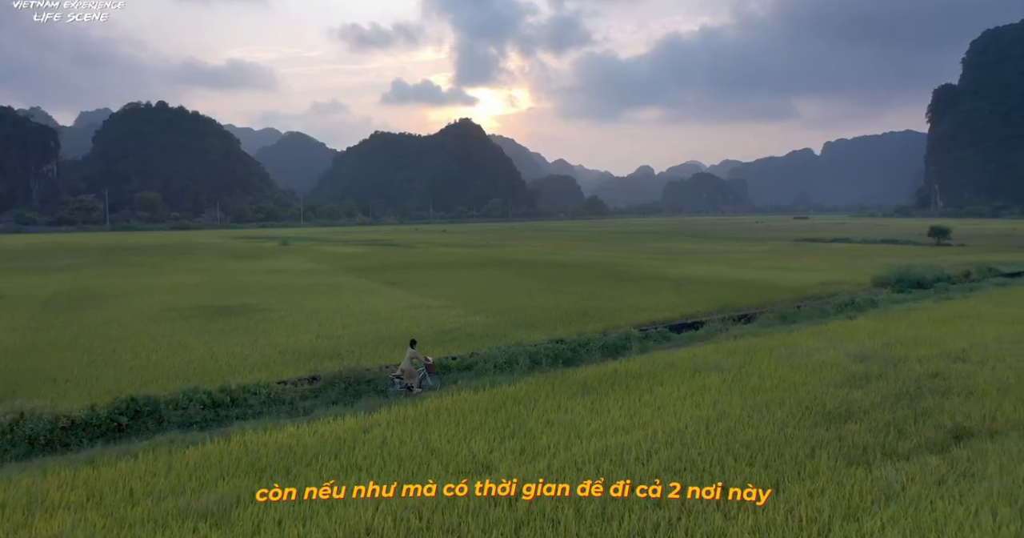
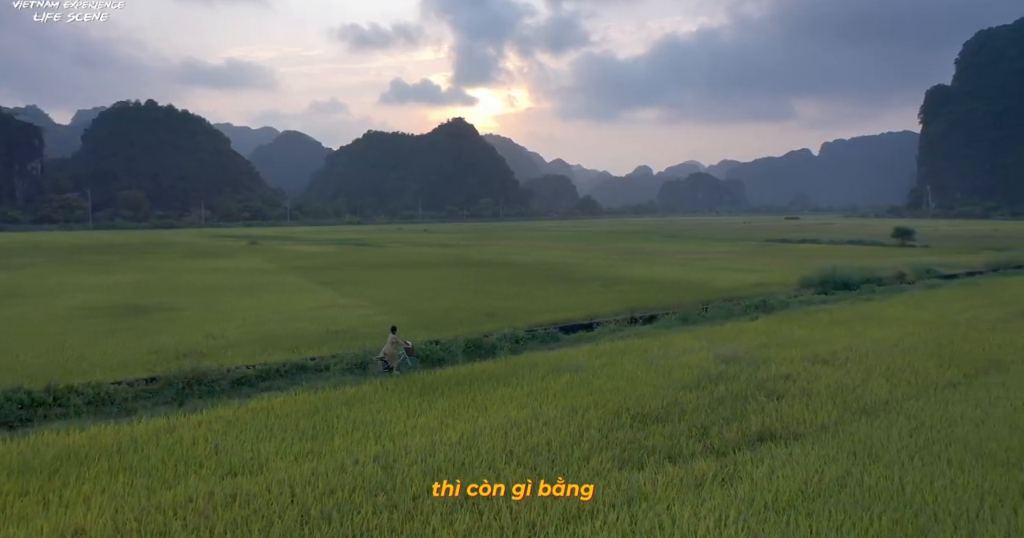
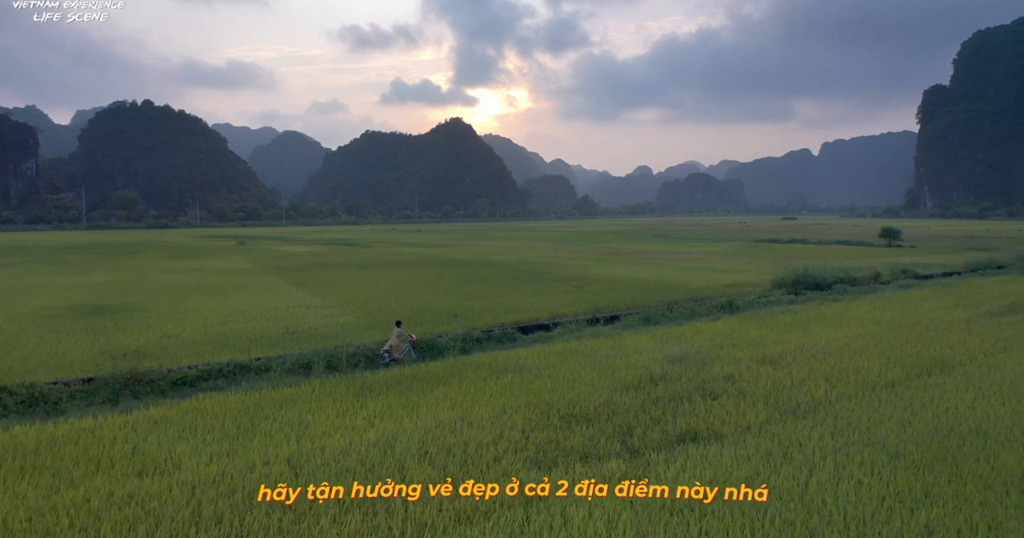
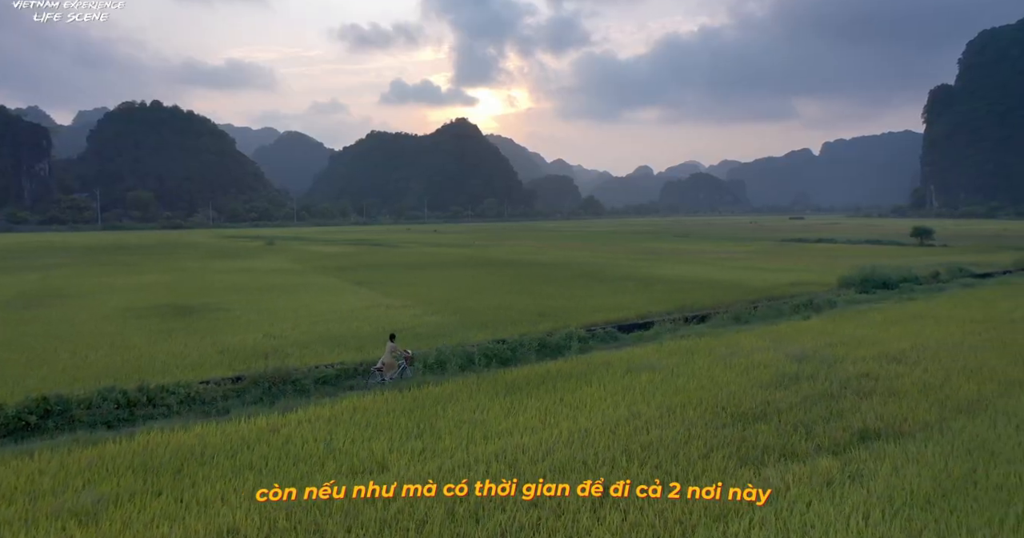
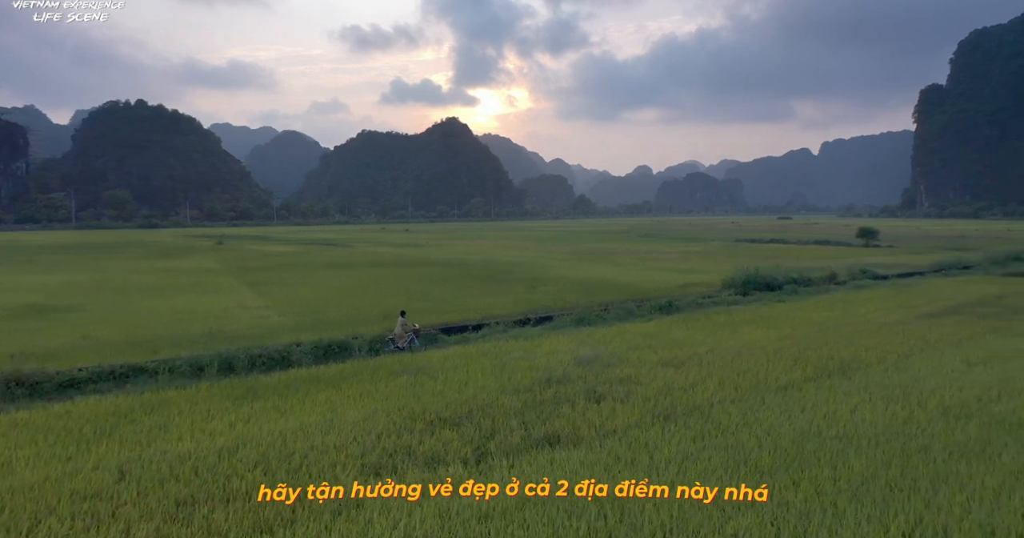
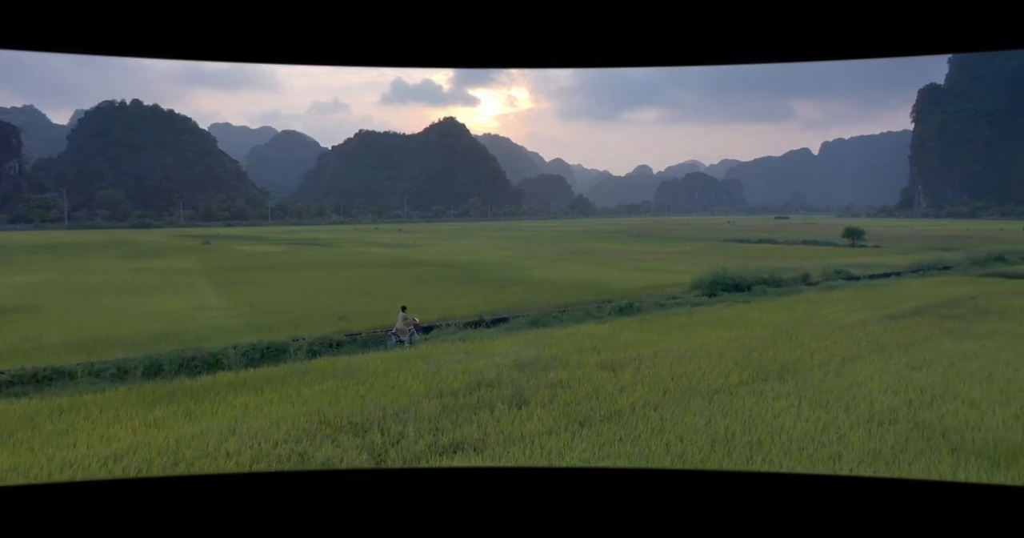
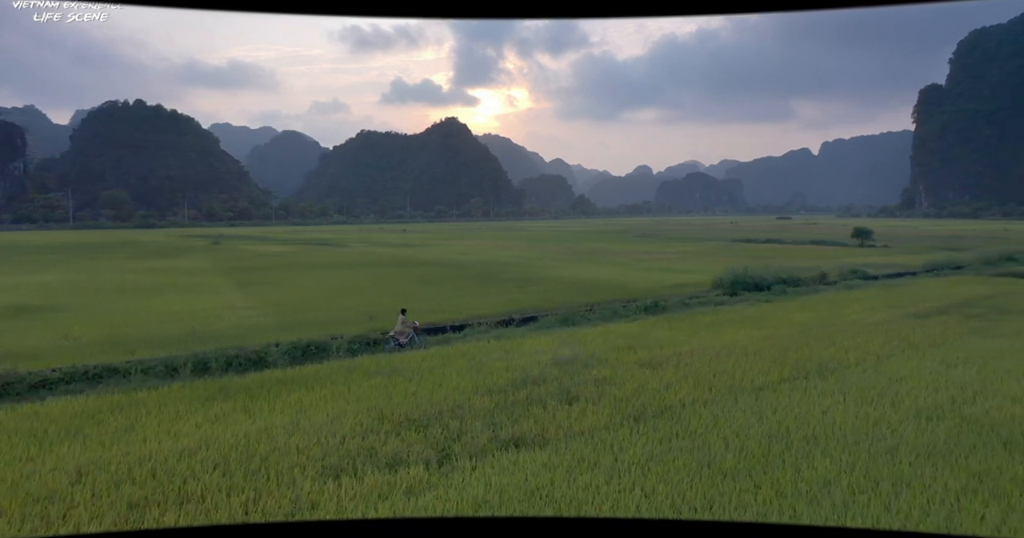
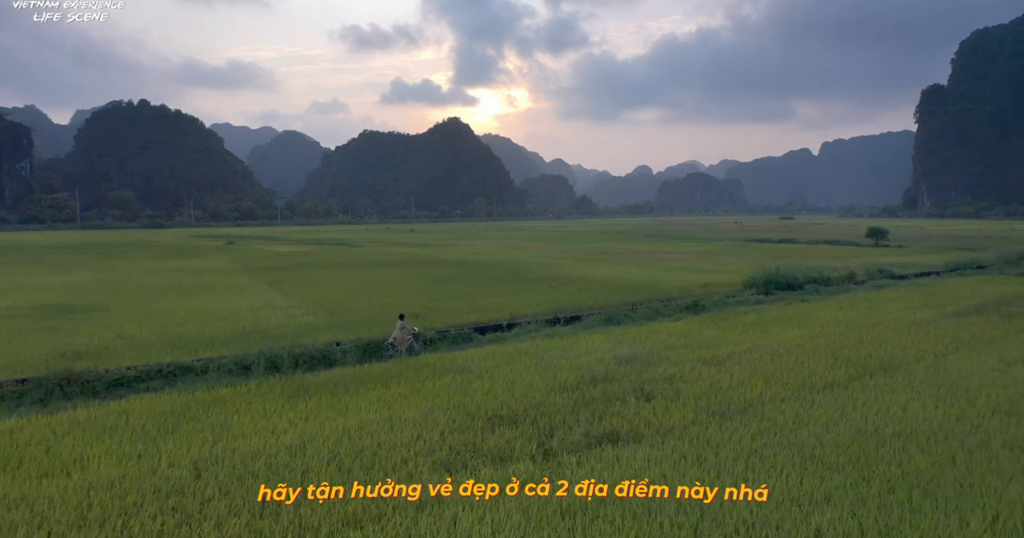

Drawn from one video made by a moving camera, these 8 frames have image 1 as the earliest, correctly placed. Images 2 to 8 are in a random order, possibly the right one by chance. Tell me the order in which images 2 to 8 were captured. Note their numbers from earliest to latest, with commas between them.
4, 2, 3, 8, 5, 7, 6
